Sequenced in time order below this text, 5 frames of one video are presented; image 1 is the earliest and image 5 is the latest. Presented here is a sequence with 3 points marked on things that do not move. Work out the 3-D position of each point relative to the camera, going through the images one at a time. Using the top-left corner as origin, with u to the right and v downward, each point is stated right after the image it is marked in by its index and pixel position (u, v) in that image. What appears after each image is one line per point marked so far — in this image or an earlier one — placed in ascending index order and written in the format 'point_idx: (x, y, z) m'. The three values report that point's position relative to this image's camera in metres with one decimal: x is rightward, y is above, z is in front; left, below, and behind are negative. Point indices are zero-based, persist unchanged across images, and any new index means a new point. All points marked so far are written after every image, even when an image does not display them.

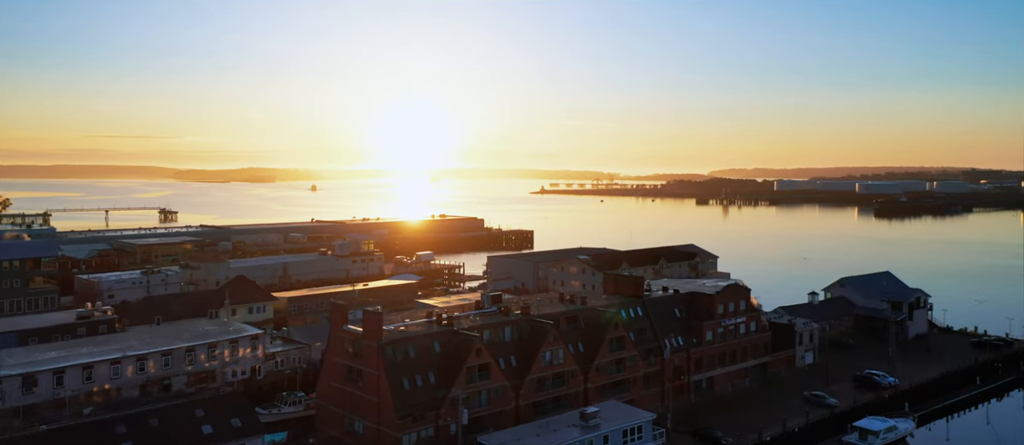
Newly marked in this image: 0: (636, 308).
0: (+2.9, -2.0, +17.2) m
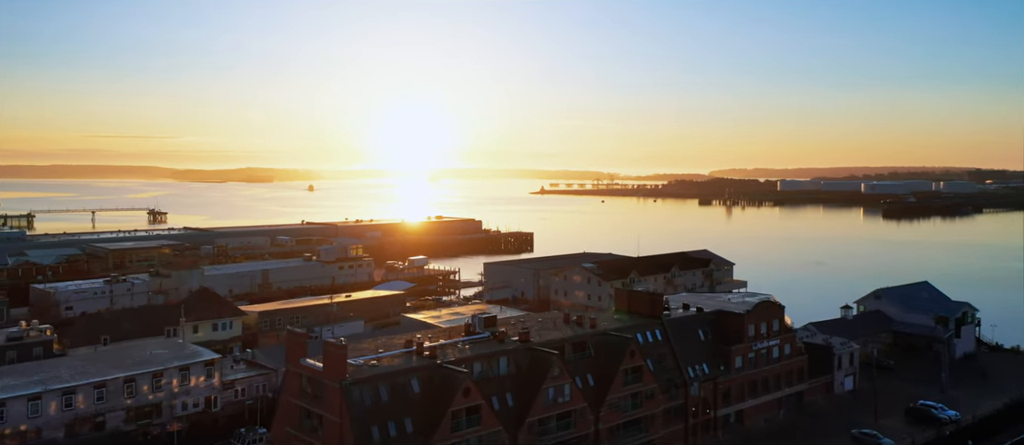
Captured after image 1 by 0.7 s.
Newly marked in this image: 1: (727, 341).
0: (+2.8, -2.1, +14.7) m
1: (+4.4, -2.4, +15.4) m
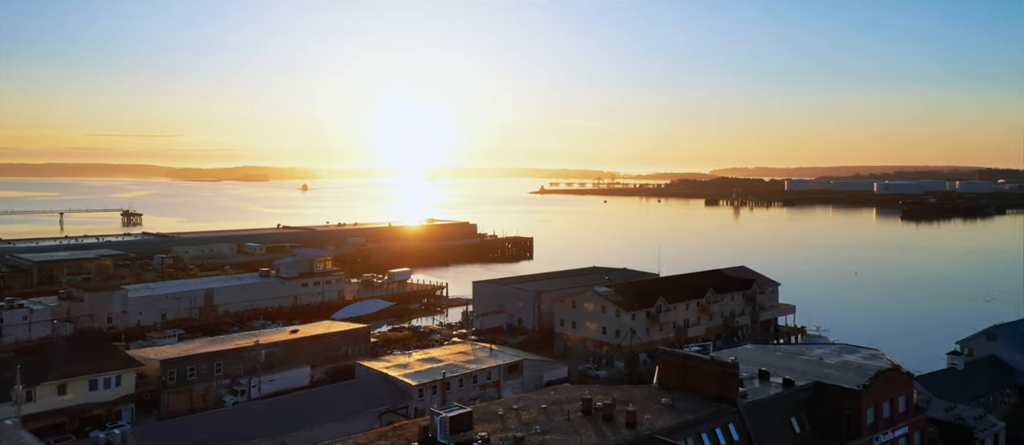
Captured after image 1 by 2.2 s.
0: (+2.6, -2.5, +9.2) m
1: (+4.3, -2.8, +9.9) m
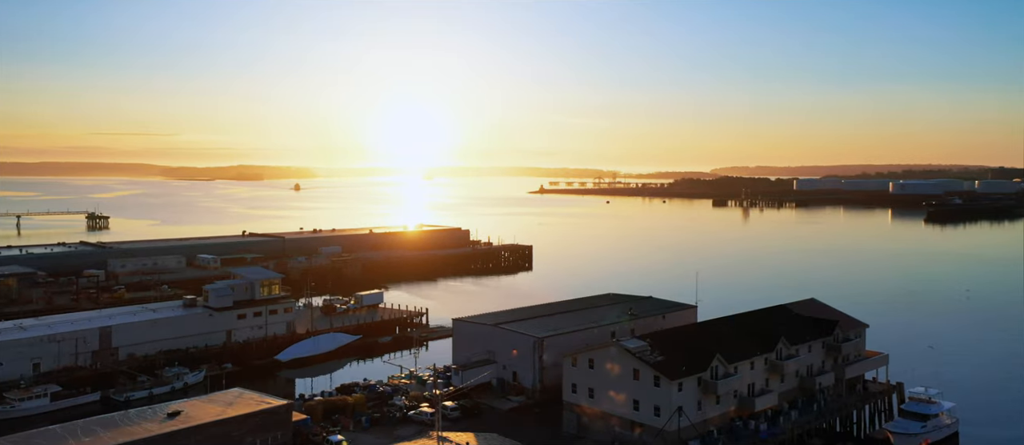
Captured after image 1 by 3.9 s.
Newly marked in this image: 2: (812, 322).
0: (+2.5, -3.0, +2.8) m
1: (+4.1, -3.3, +3.6) m
2: (+6.8, -2.3, +16.9) m
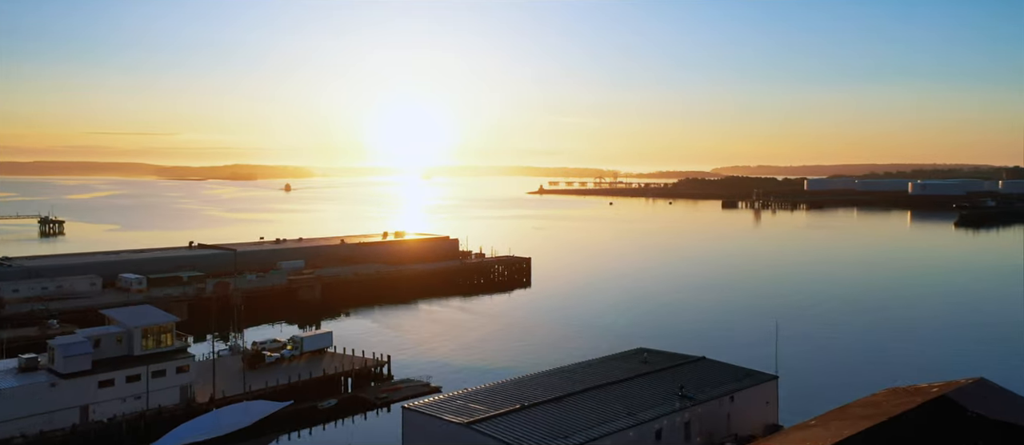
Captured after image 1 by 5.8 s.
0: (+2.2, -3.5, -4.4) m
1: (+3.9, -3.8, -3.6) m
2: (+6.5, -2.8, +9.7) m
